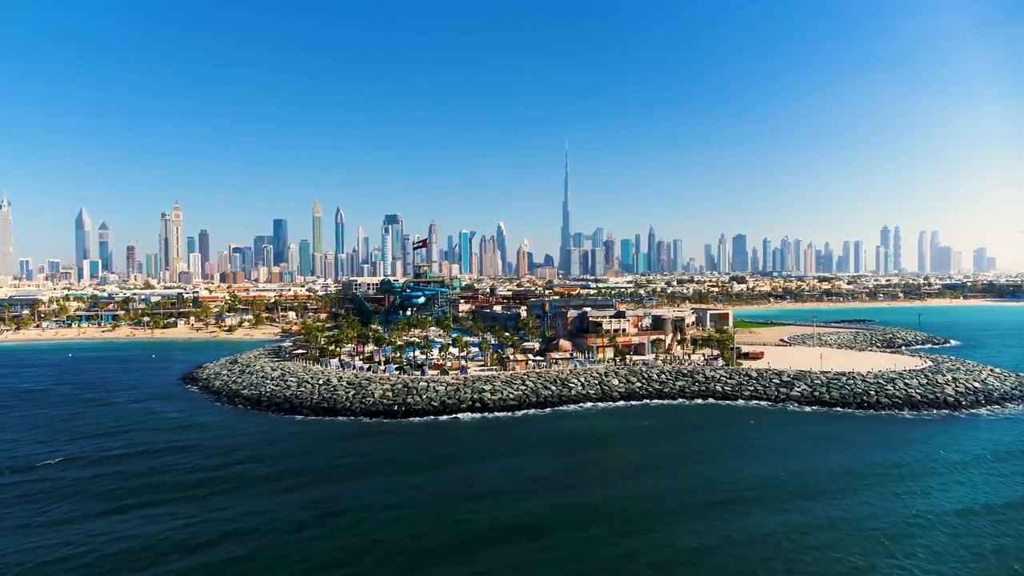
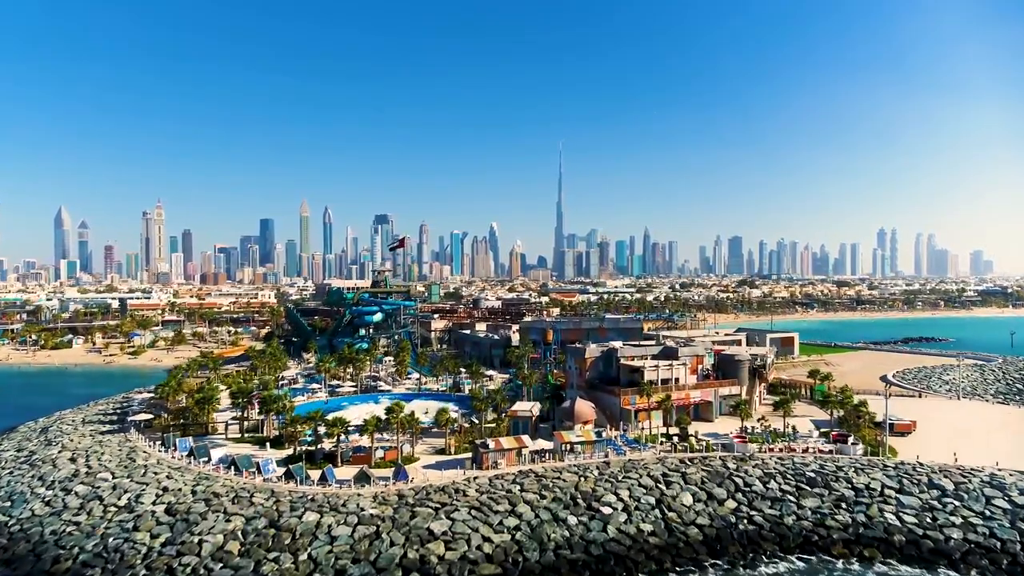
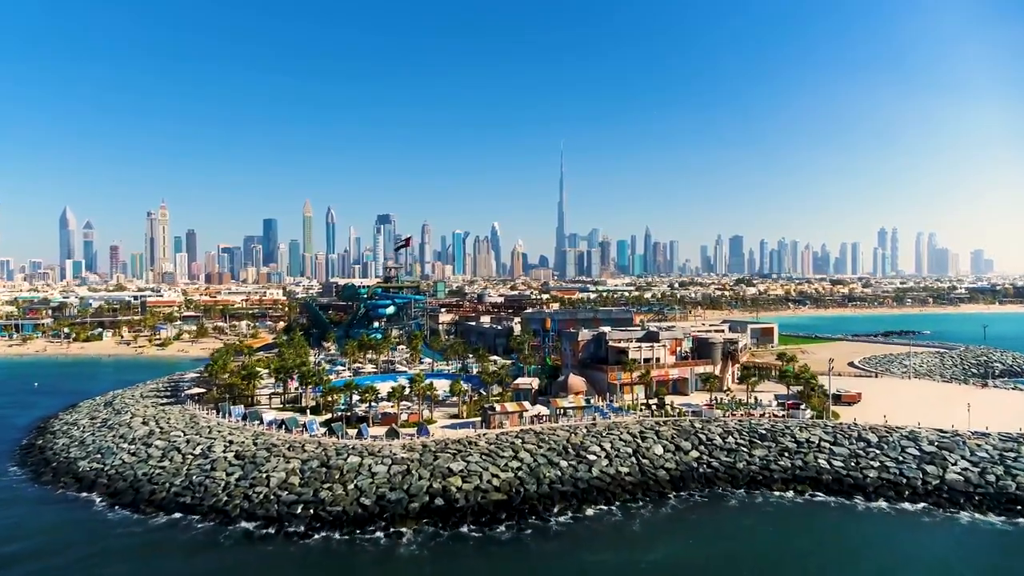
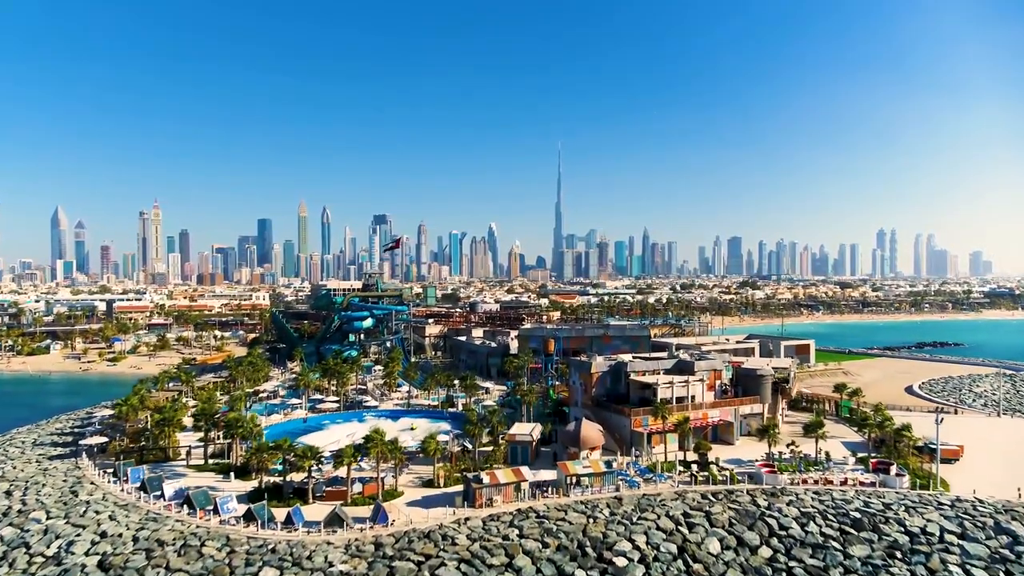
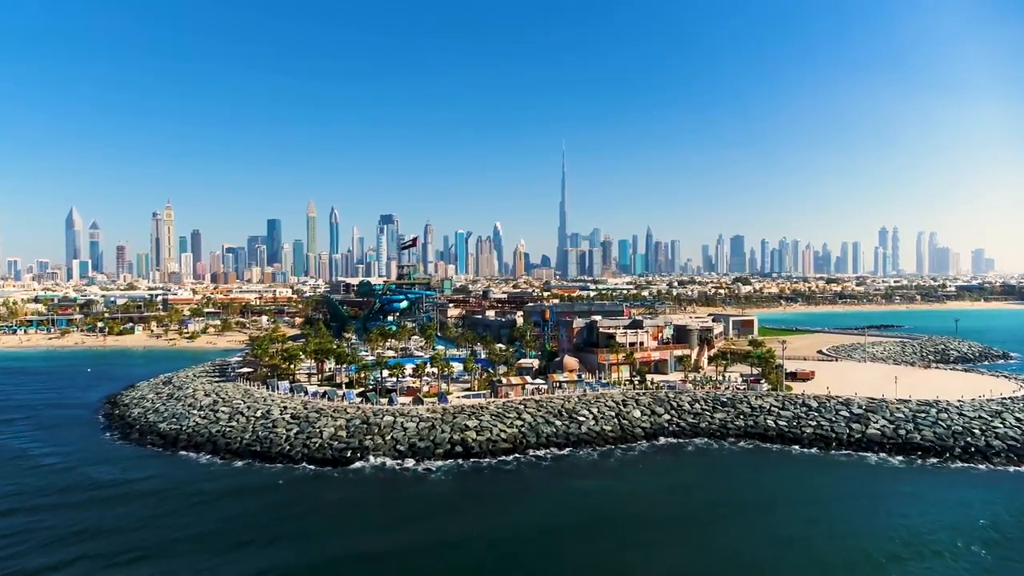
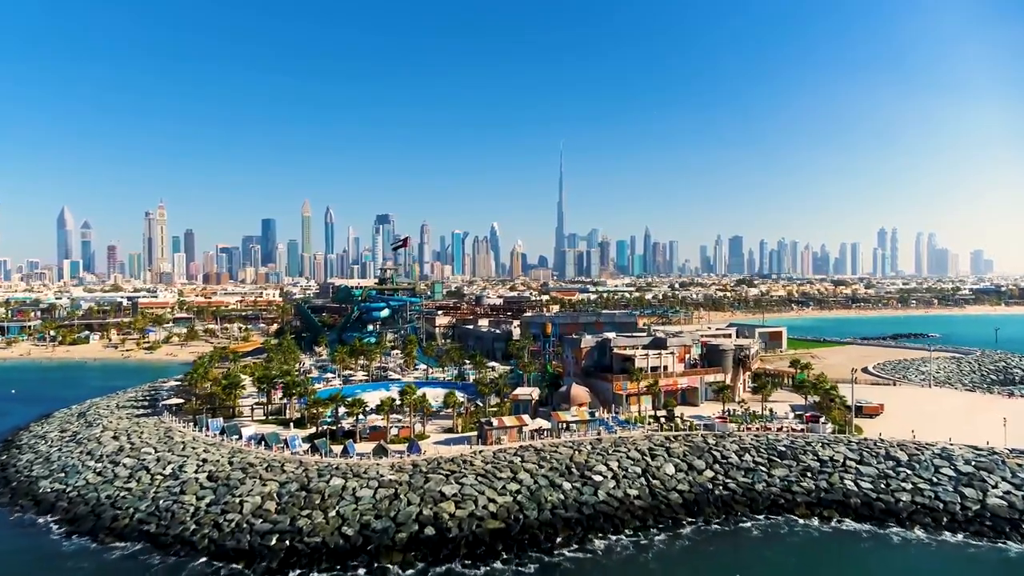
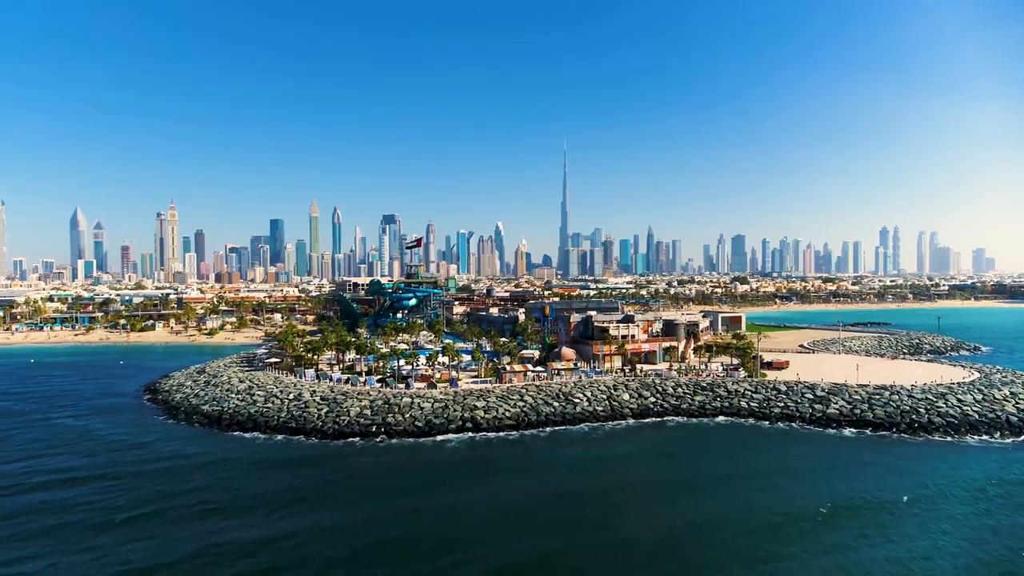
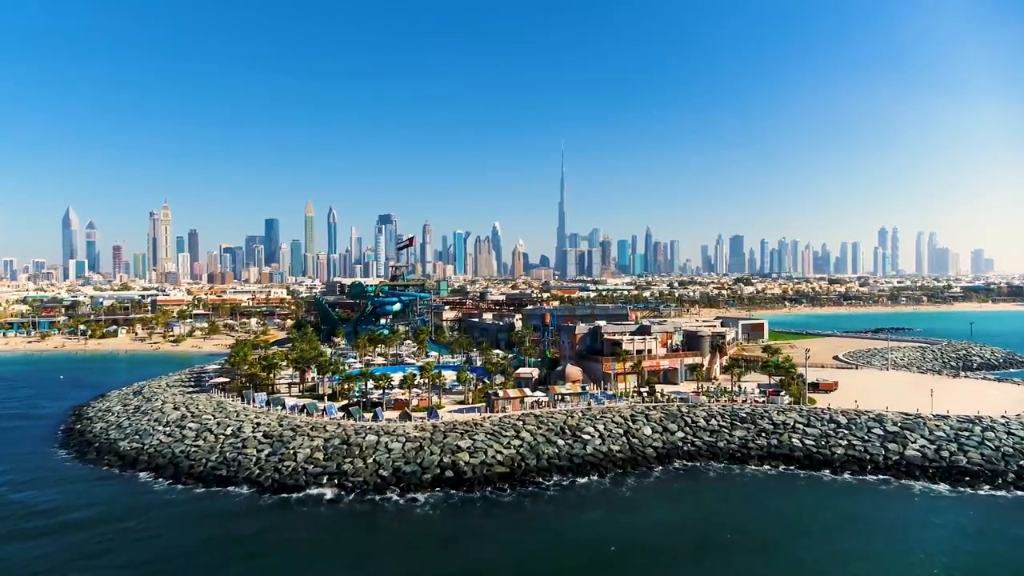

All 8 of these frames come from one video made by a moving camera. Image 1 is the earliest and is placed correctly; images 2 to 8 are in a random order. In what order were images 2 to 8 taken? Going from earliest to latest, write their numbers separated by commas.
7, 5, 8, 3, 6, 2, 4
